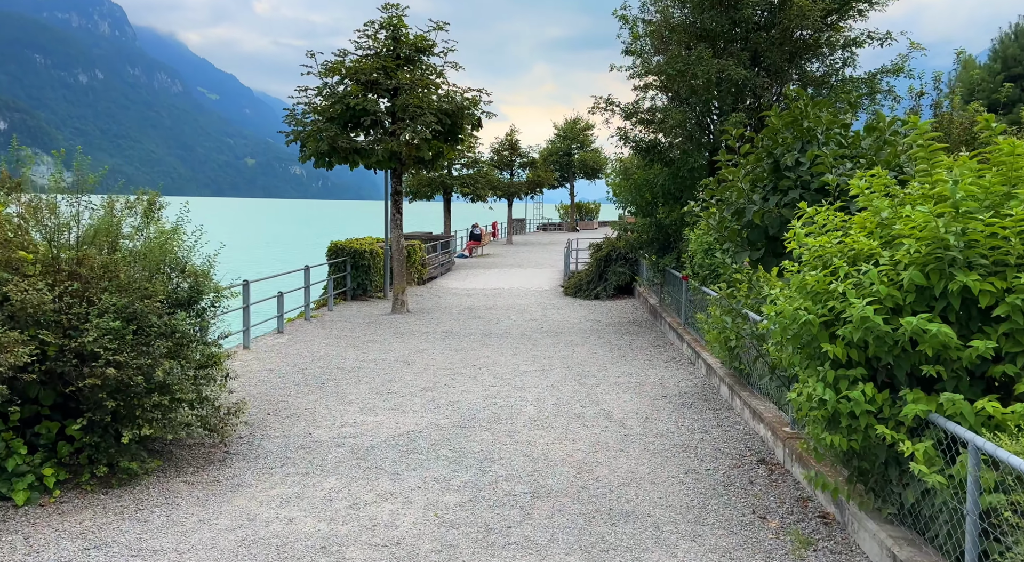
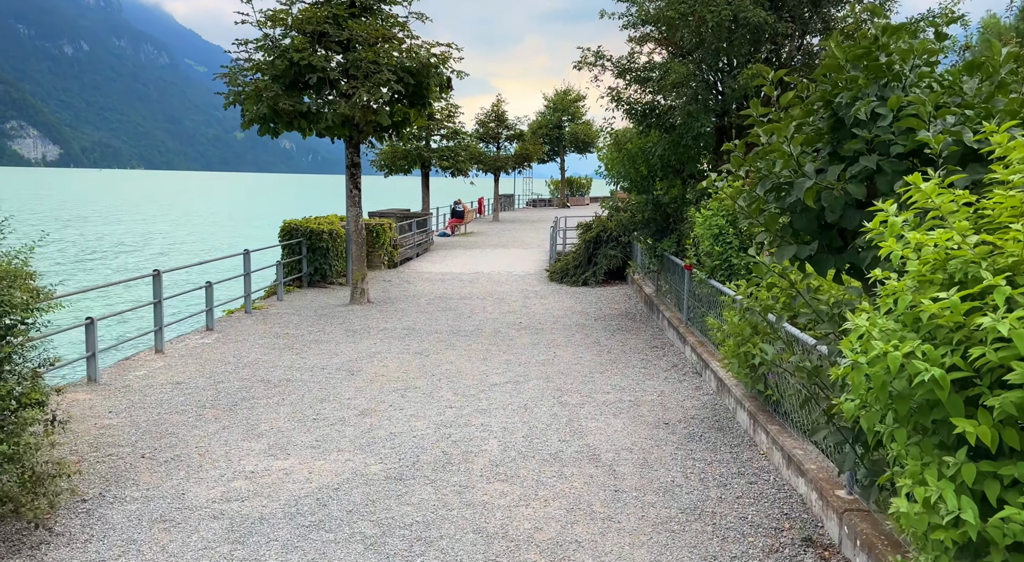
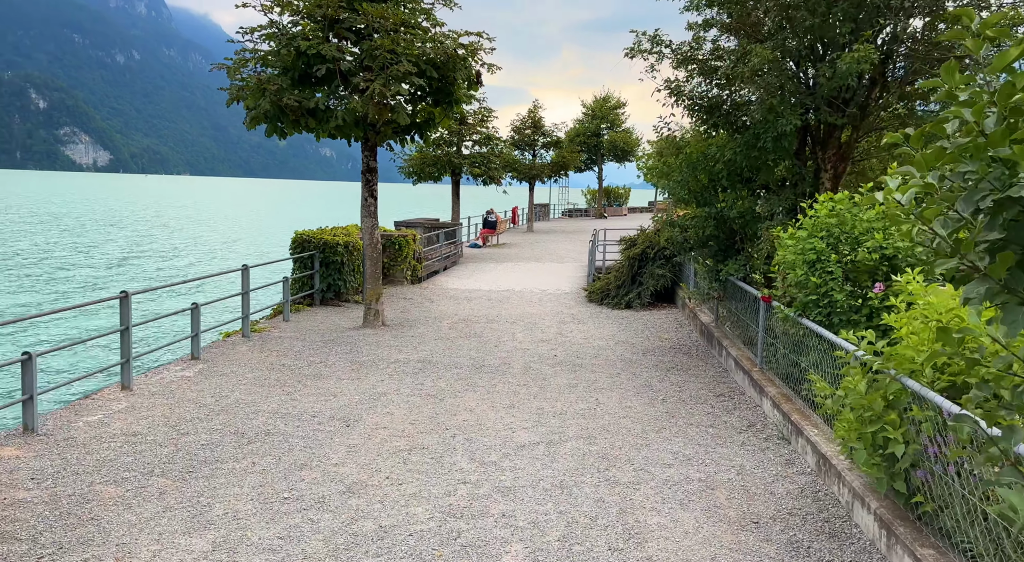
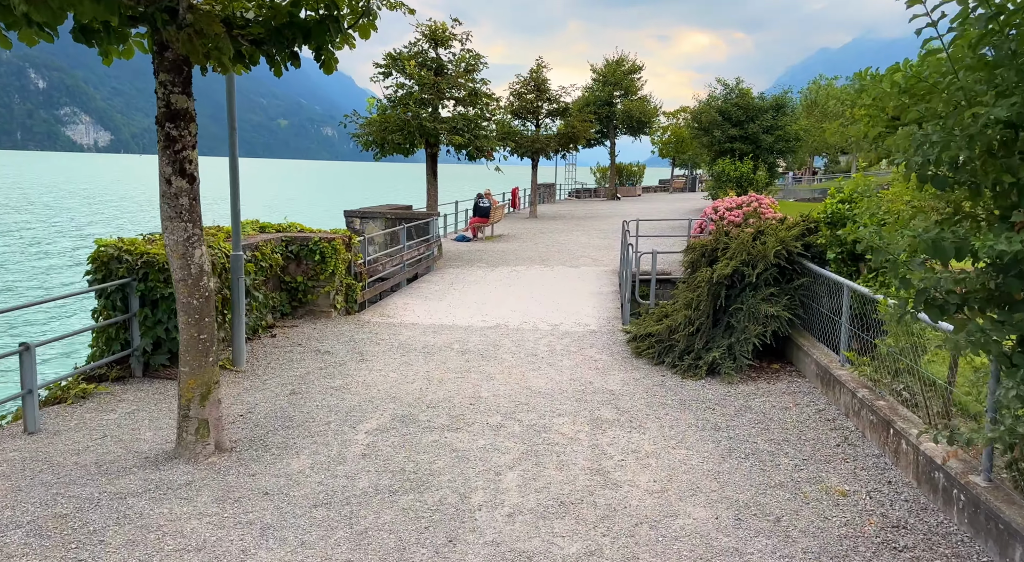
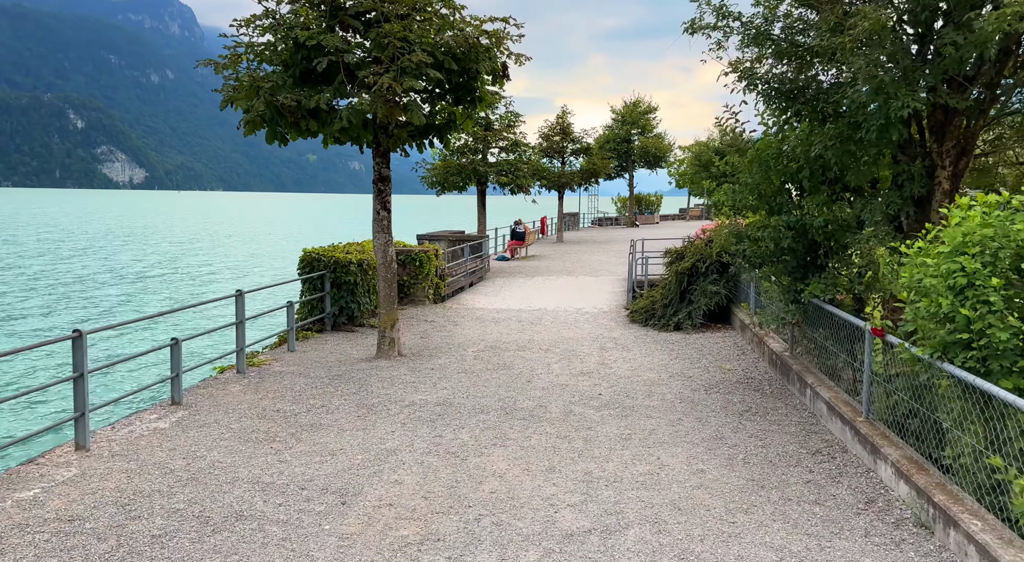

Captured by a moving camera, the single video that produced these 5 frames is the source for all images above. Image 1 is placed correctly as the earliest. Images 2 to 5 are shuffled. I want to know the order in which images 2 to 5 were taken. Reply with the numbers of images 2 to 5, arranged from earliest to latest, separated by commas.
2, 3, 5, 4
